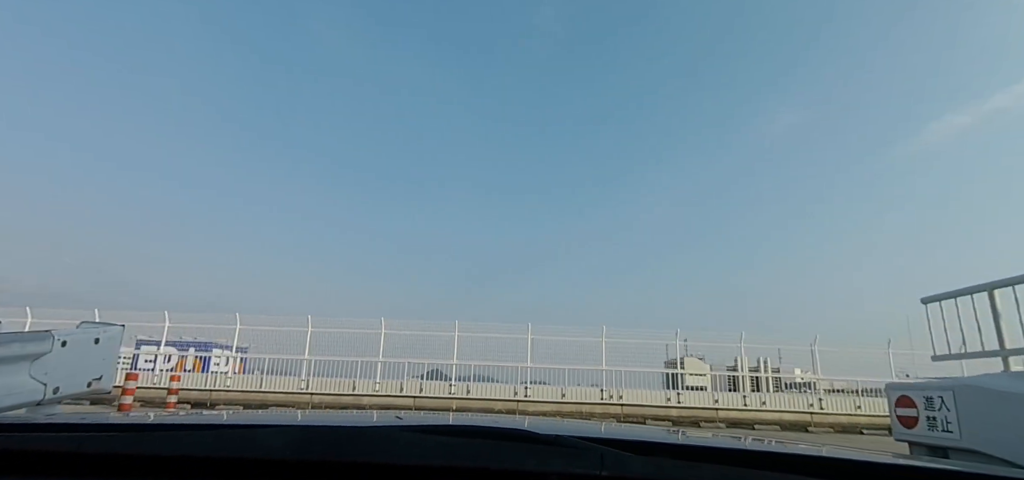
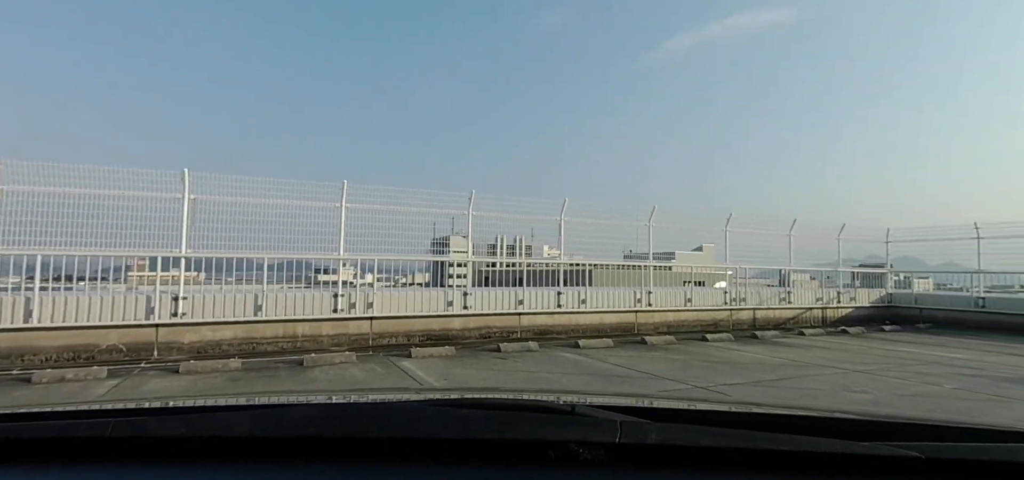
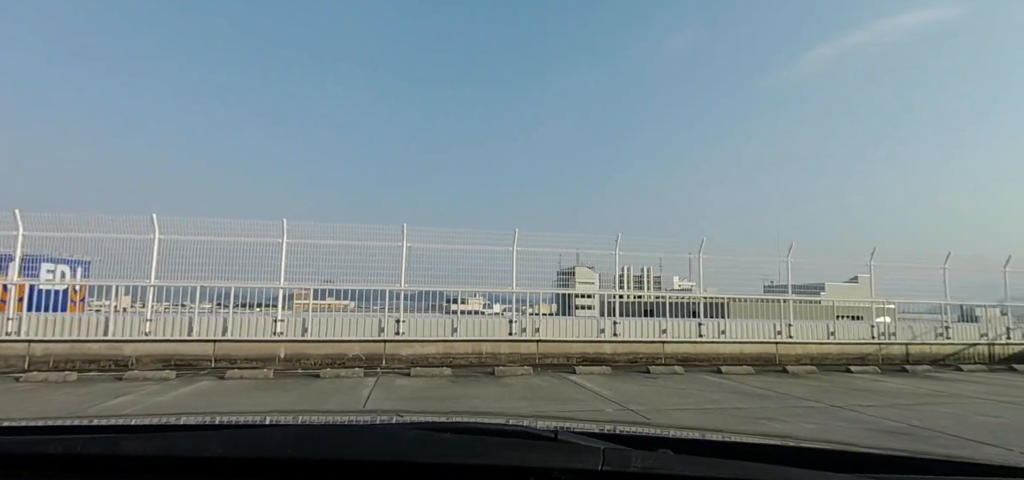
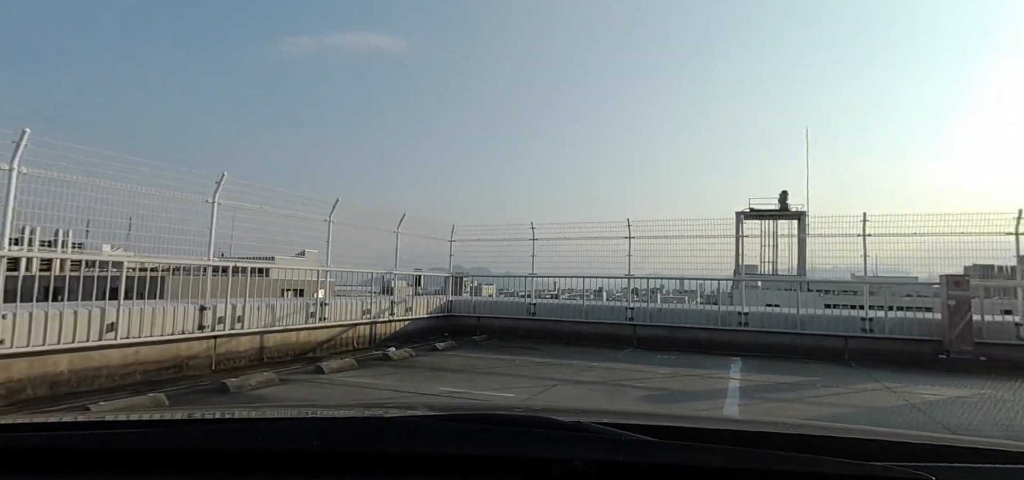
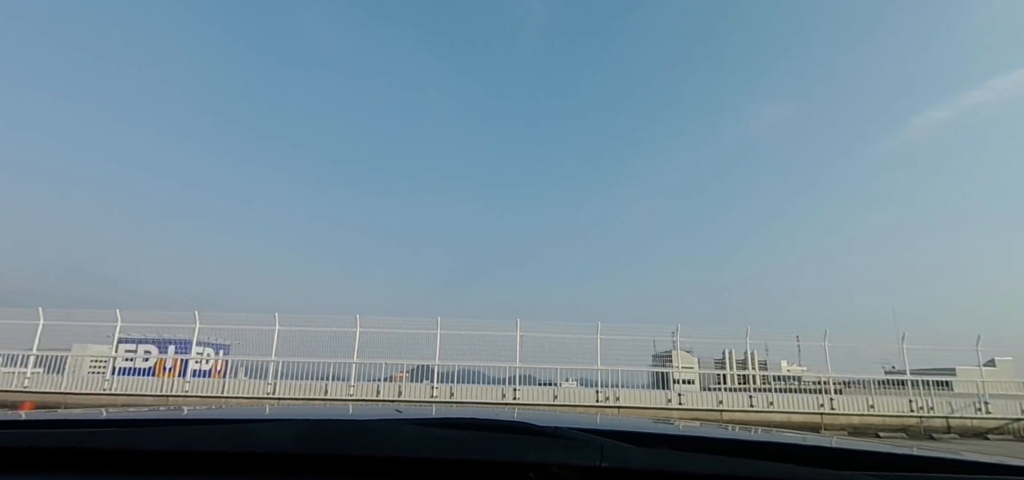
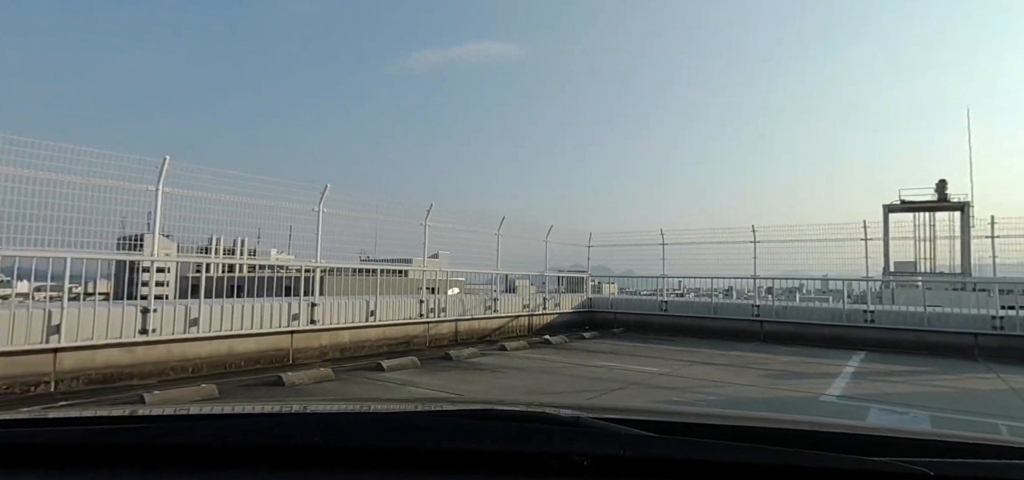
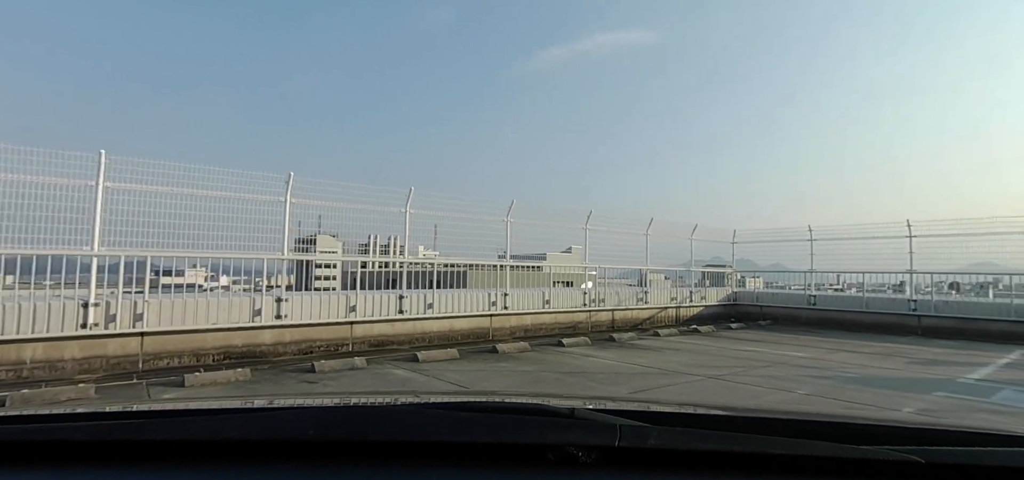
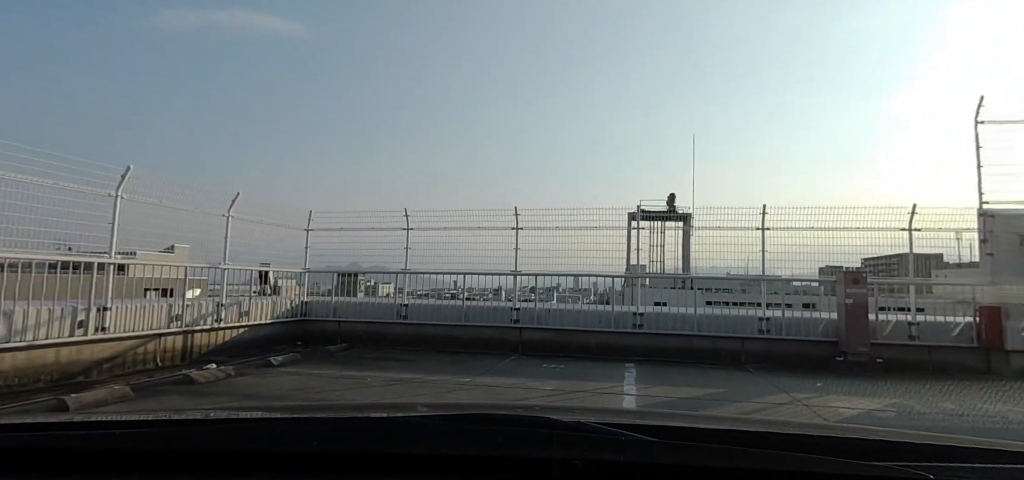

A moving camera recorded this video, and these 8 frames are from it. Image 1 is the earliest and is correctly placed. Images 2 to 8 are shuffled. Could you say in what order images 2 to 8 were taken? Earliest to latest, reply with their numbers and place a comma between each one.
5, 3, 2, 7, 6, 4, 8
